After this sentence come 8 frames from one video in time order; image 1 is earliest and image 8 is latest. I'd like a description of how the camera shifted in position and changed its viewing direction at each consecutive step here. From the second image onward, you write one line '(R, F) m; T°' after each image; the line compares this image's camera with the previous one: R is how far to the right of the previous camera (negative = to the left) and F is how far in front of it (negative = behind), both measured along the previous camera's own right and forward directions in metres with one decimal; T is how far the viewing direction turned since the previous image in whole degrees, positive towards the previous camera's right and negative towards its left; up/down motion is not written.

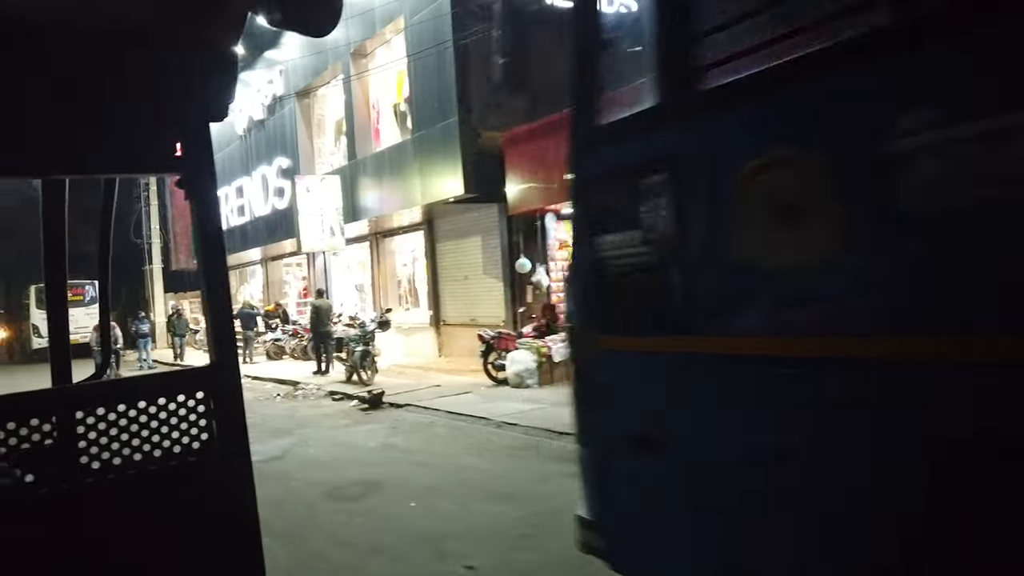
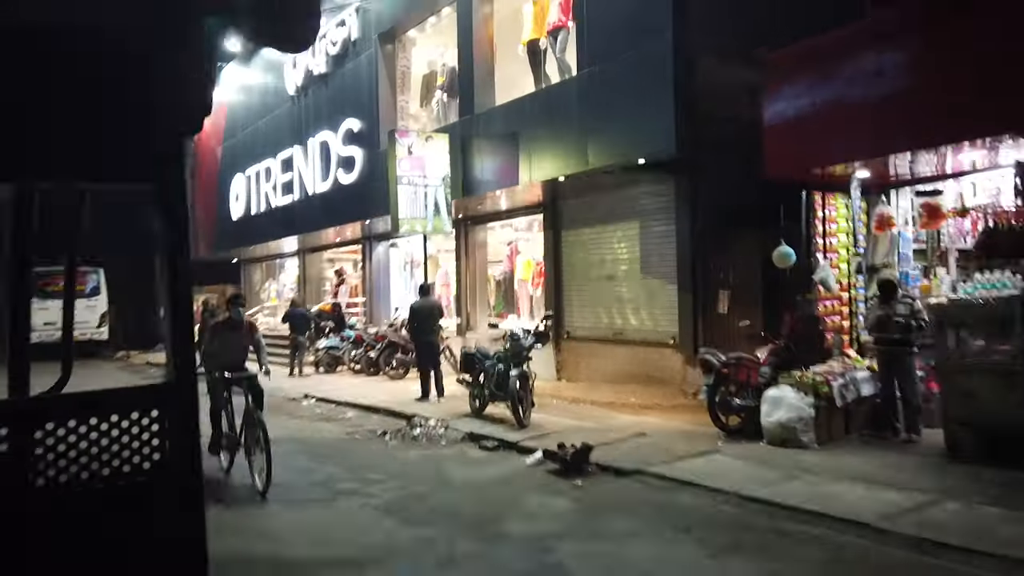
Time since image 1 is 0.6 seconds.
(-2.3, +3.5) m; 0°
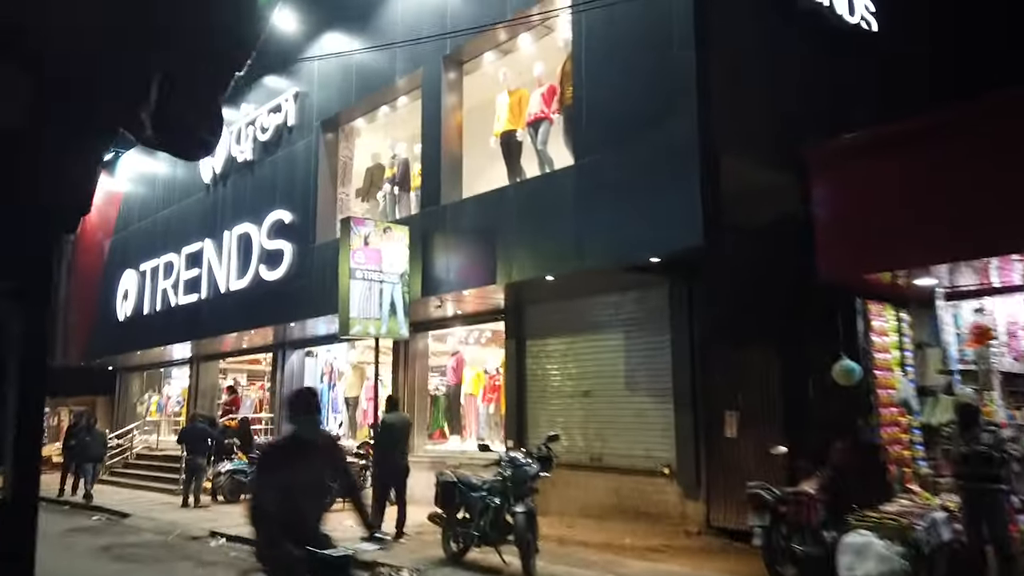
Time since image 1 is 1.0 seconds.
(-1.0, +1.4) m; +9°
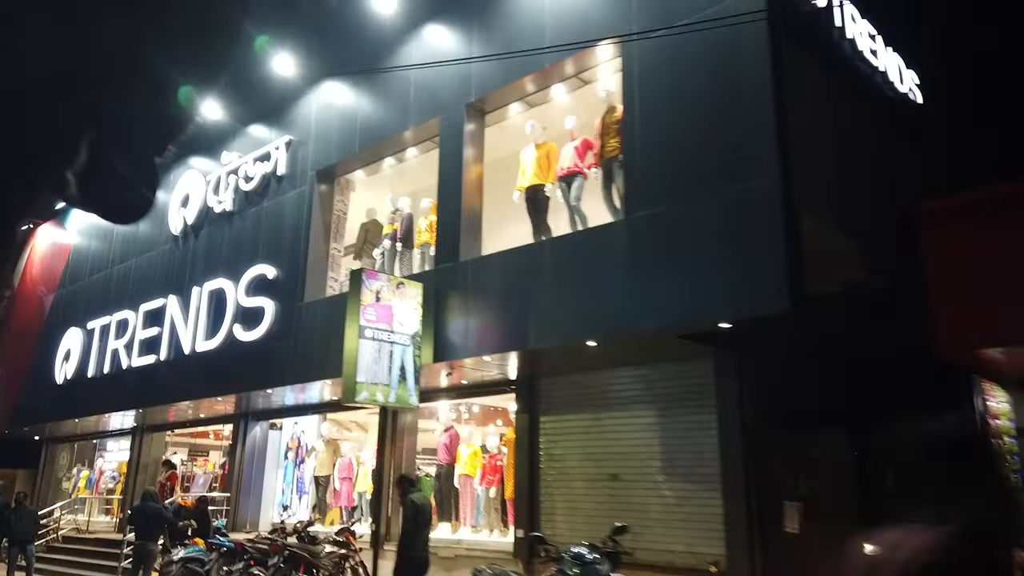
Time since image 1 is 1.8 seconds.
(-0.9, +0.9) m; +4°
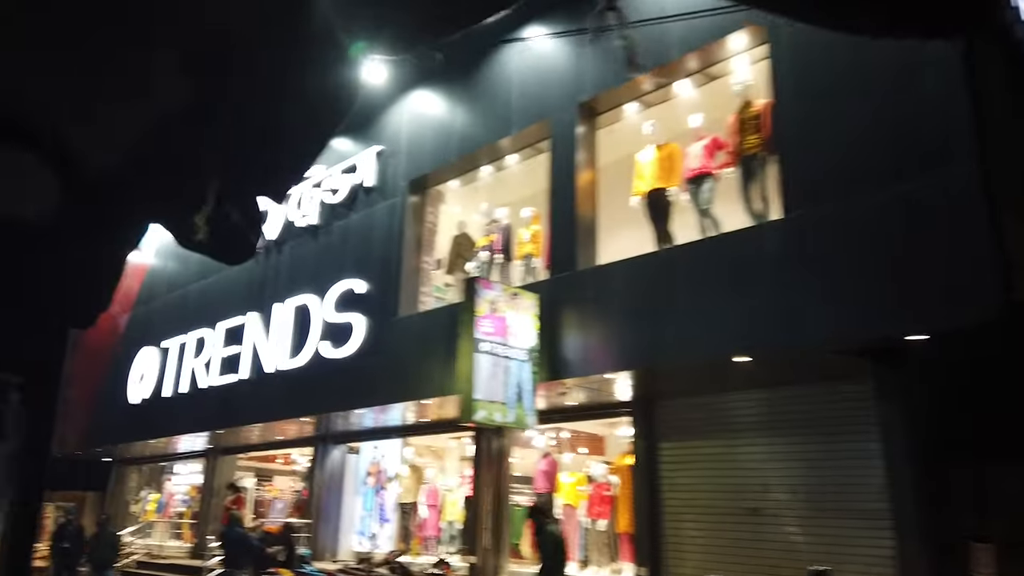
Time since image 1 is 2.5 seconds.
(-0.8, +0.7) m; -3°
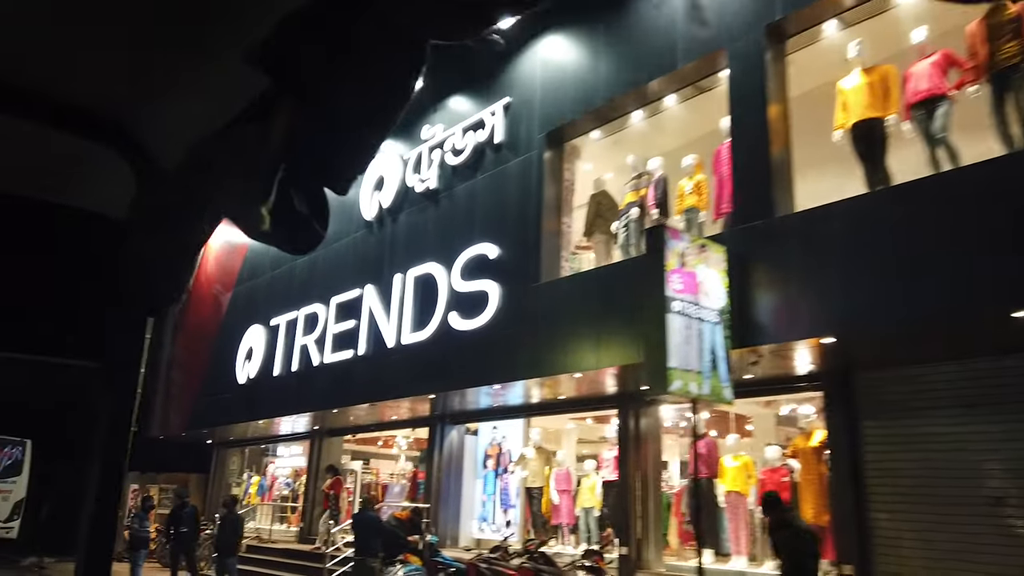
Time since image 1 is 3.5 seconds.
(-1.1, +1.0) m; -5°
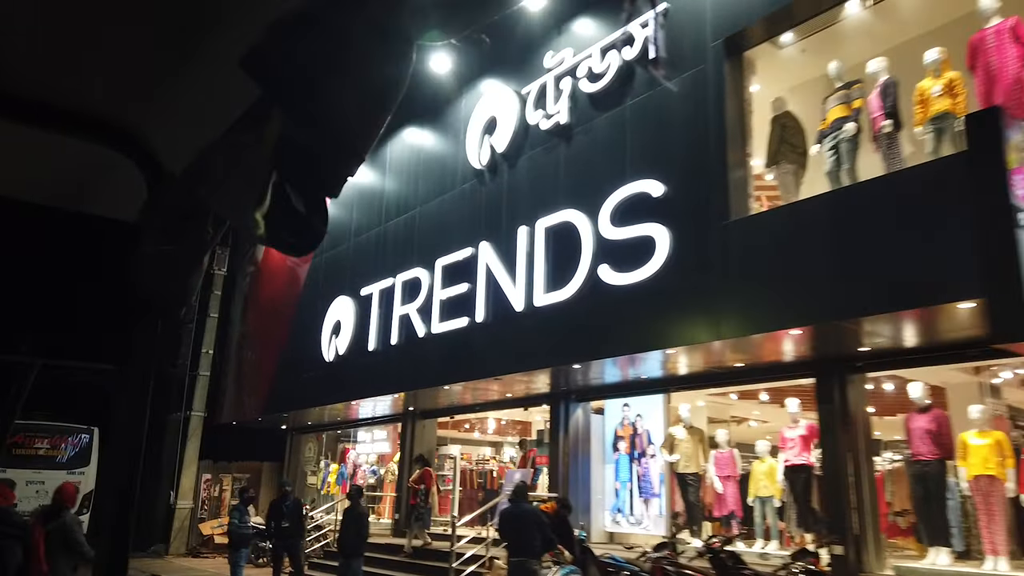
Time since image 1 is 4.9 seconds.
(-1.5, +1.6) m; -2°
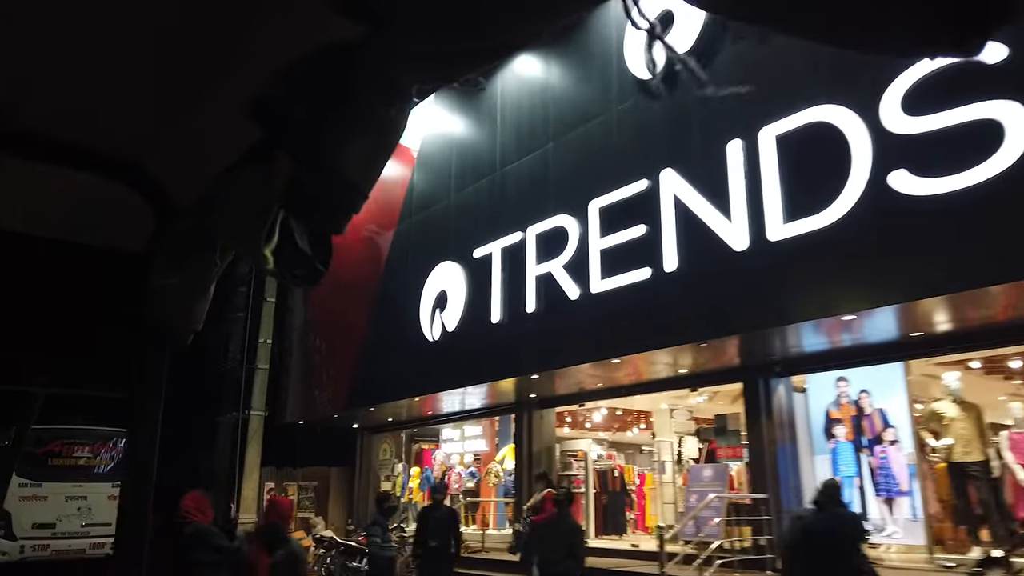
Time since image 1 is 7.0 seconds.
(-2.0, +2.4) m; 0°
